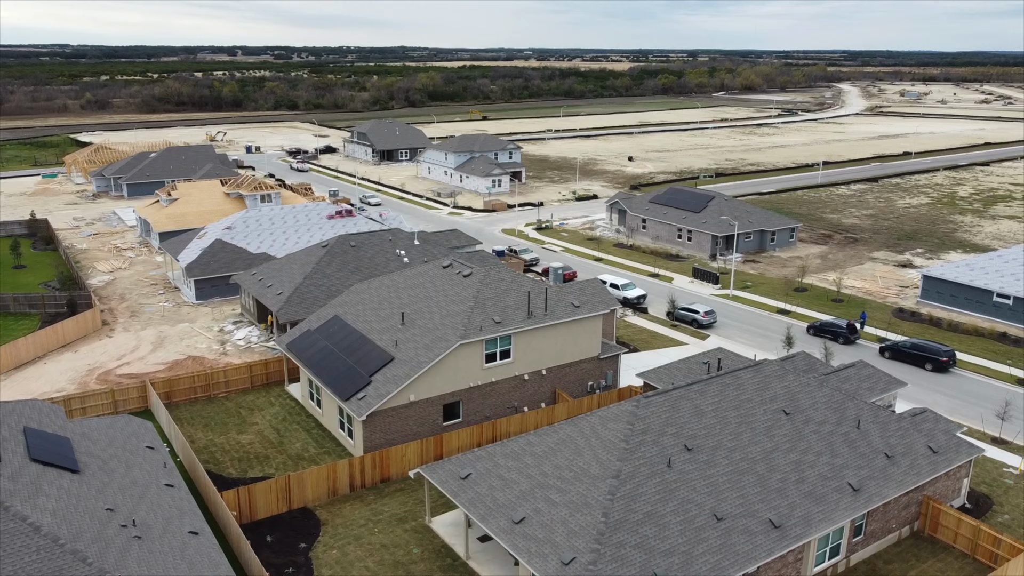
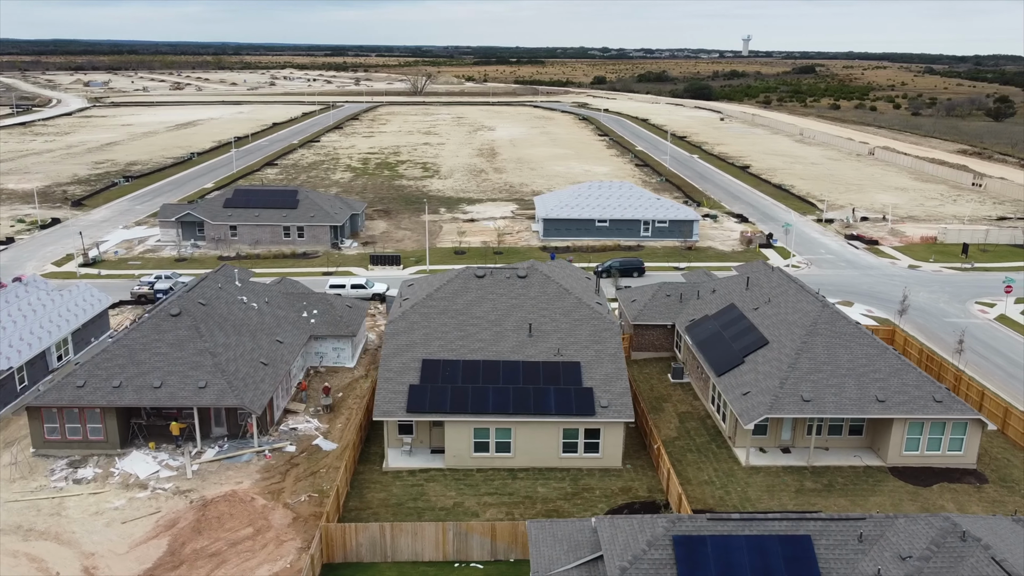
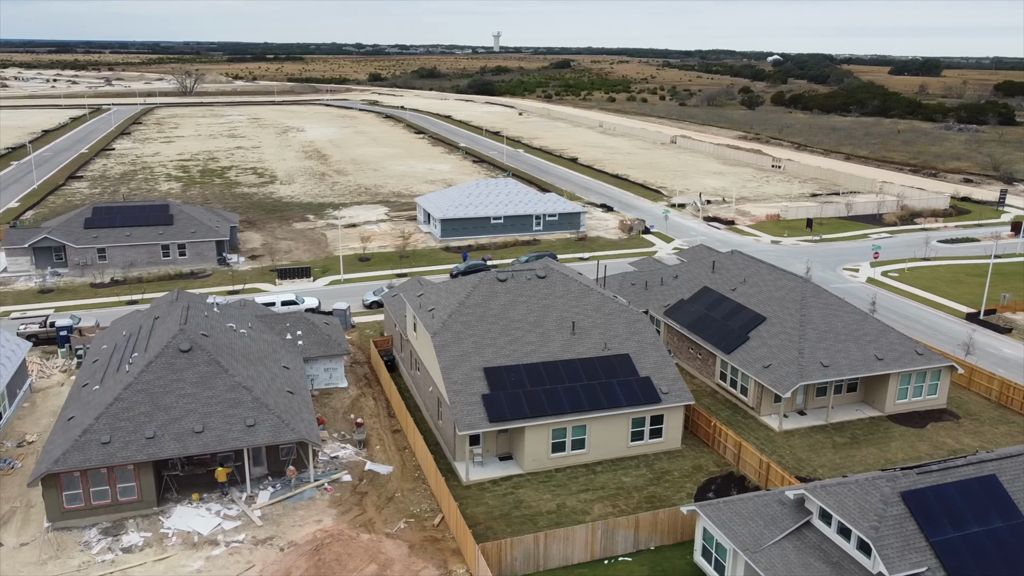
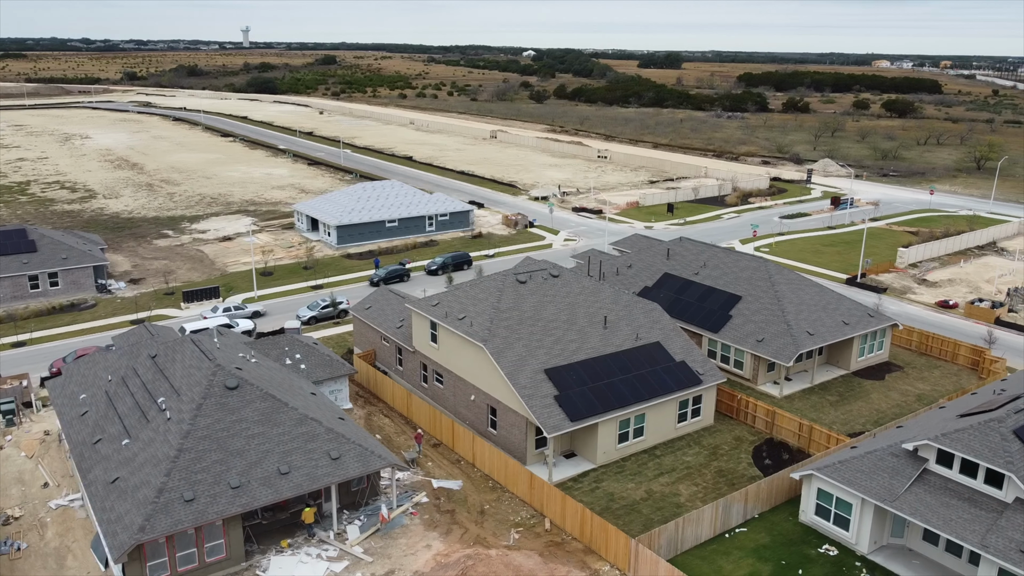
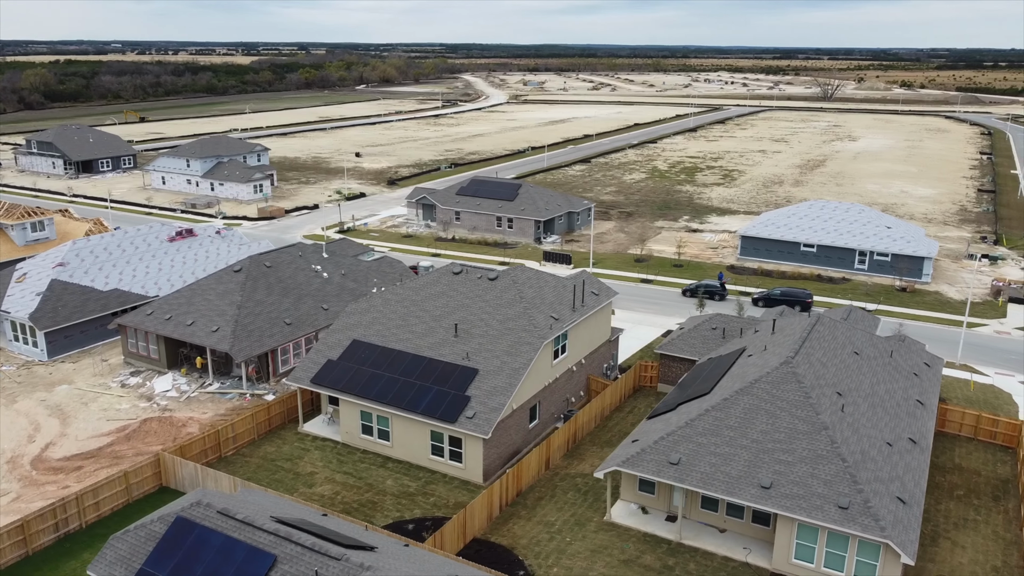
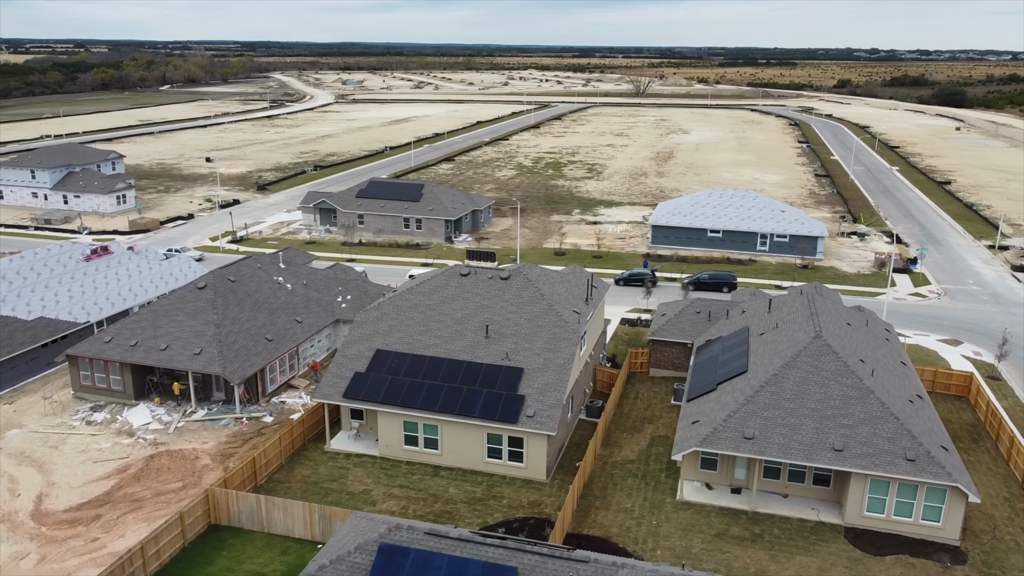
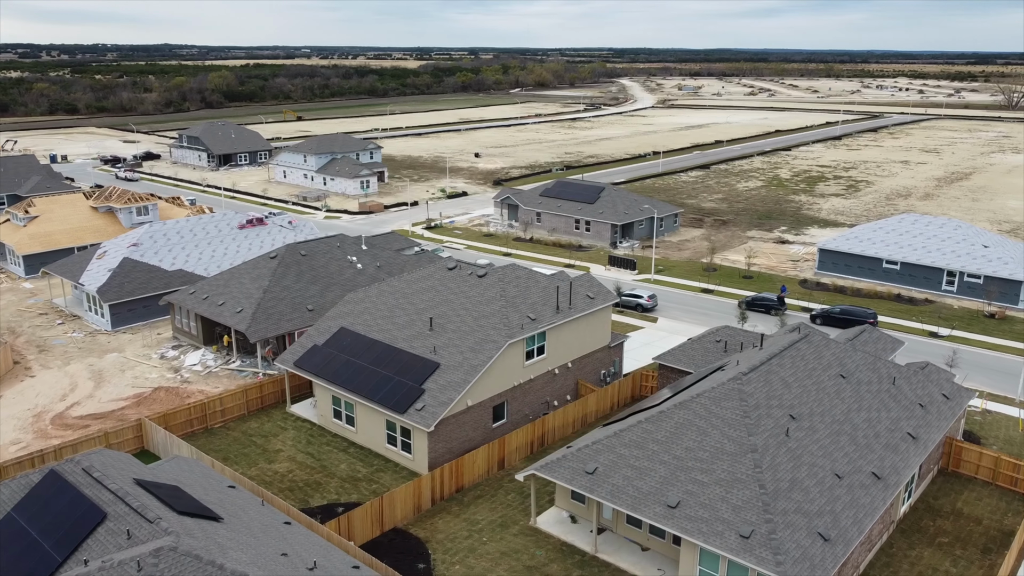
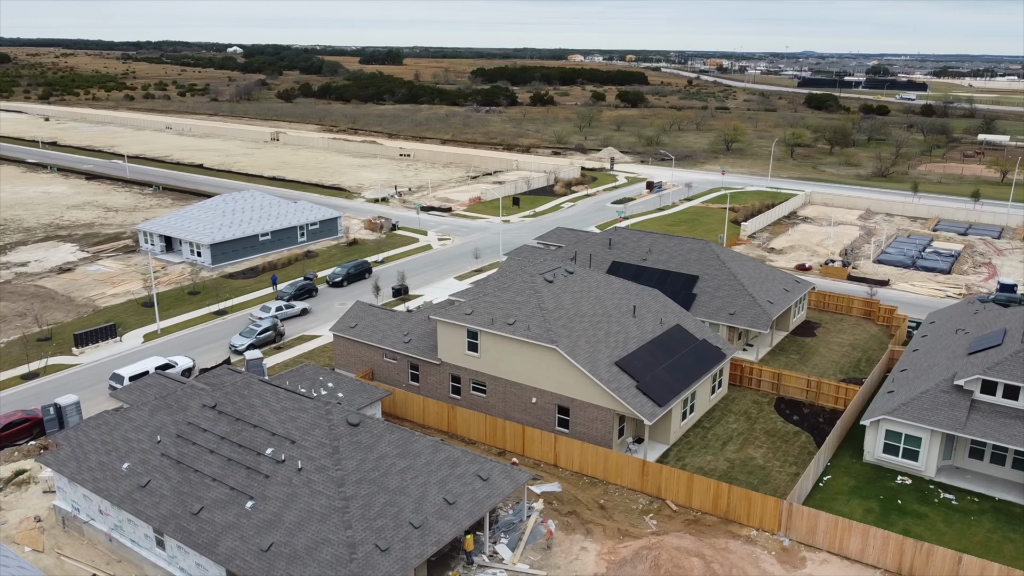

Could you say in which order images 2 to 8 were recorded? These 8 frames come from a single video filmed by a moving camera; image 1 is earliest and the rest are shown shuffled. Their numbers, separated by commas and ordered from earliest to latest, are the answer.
7, 5, 6, 2, 3, 4, 8
